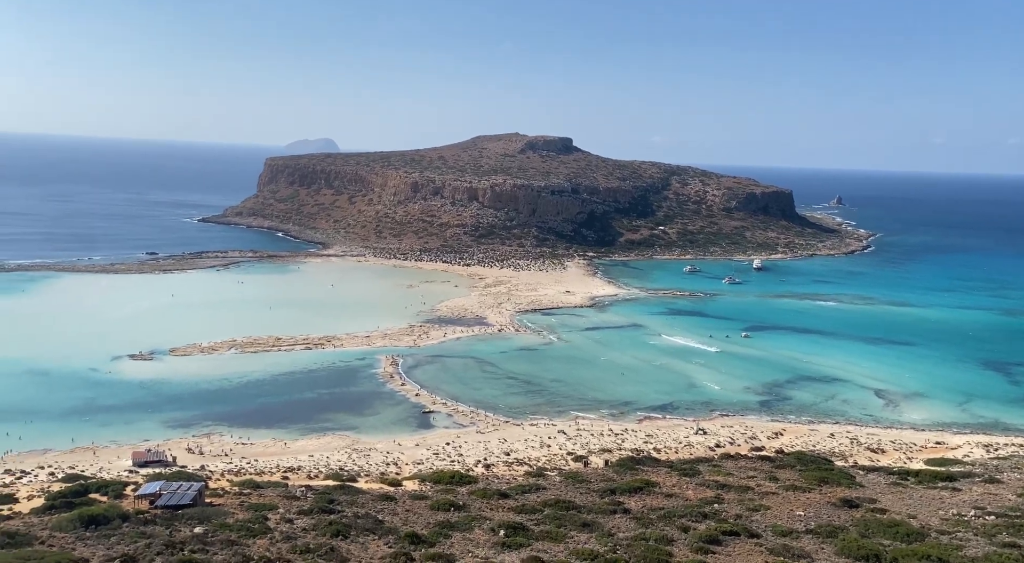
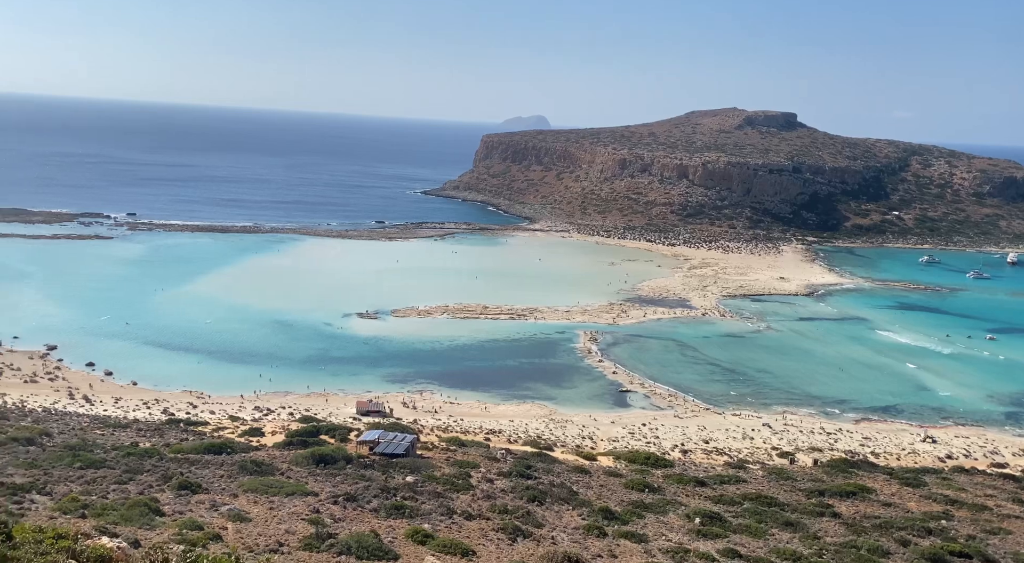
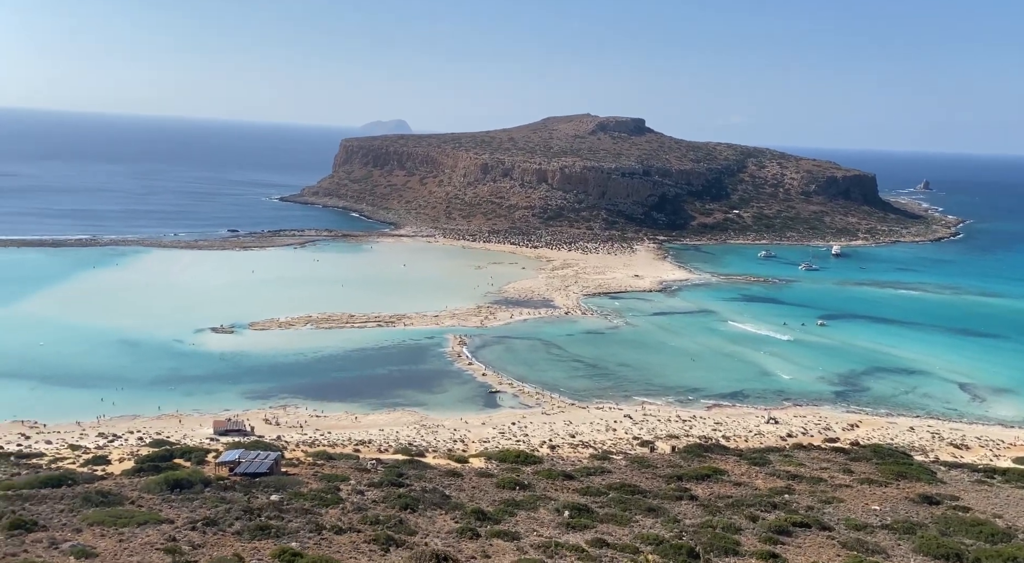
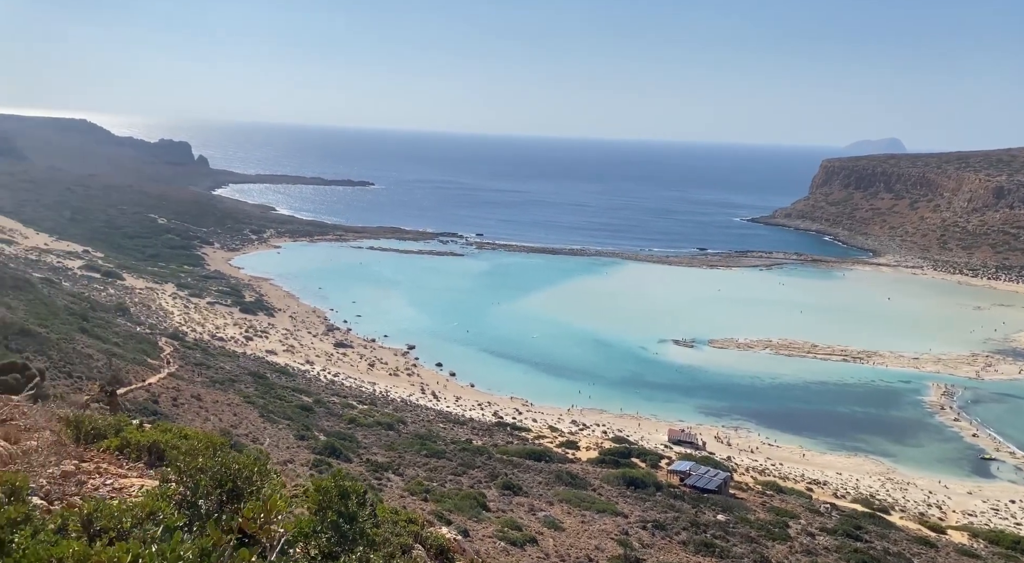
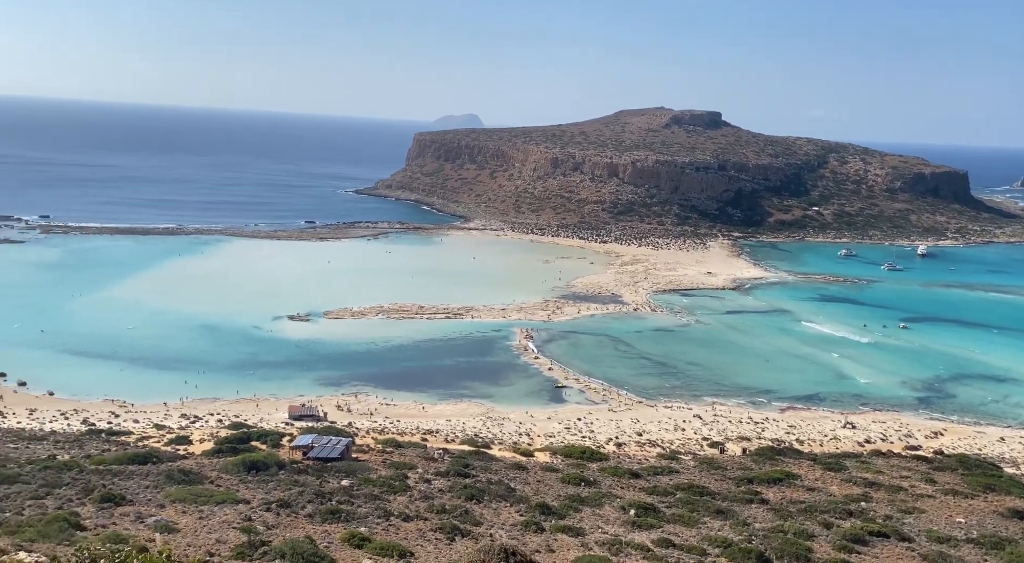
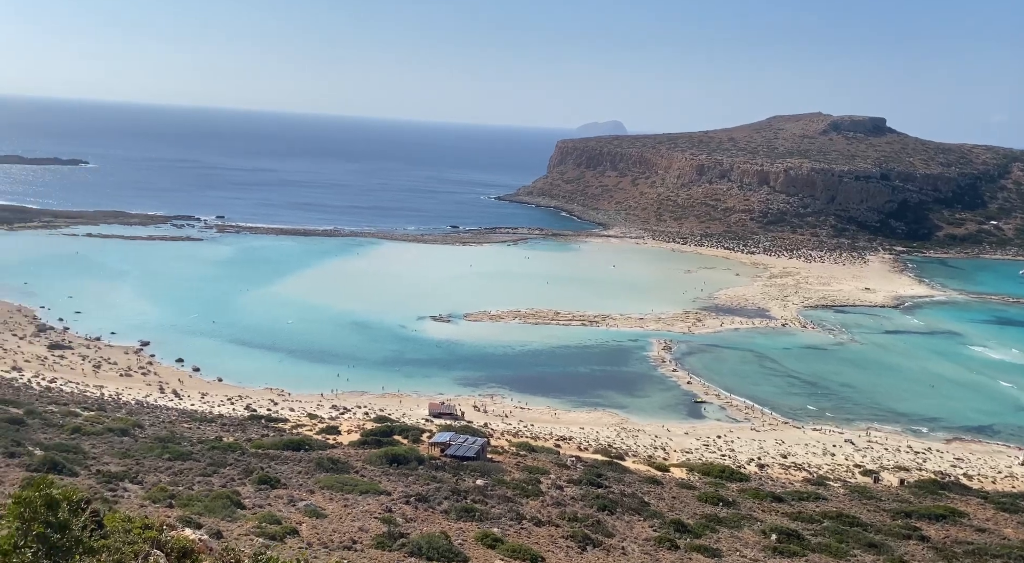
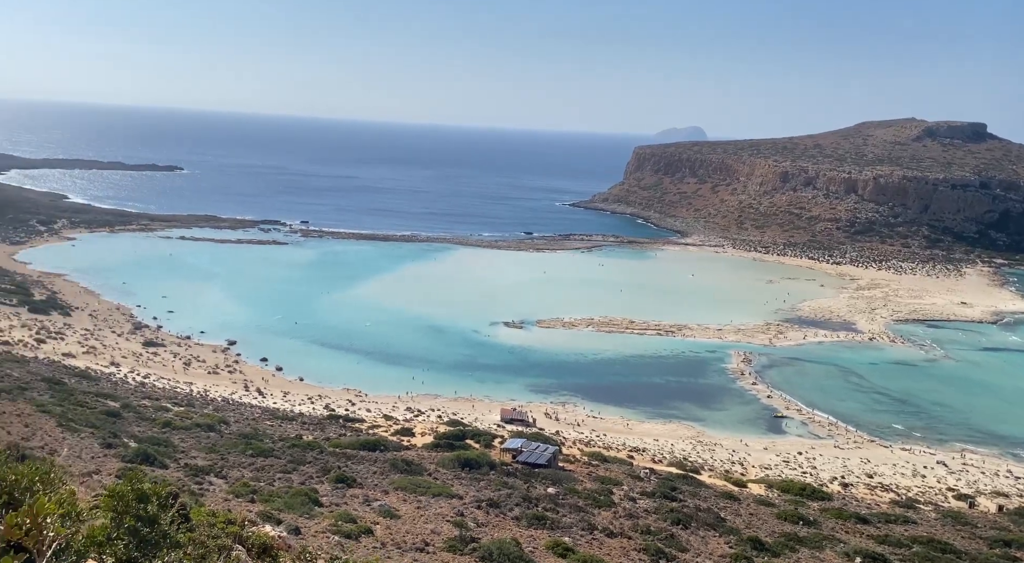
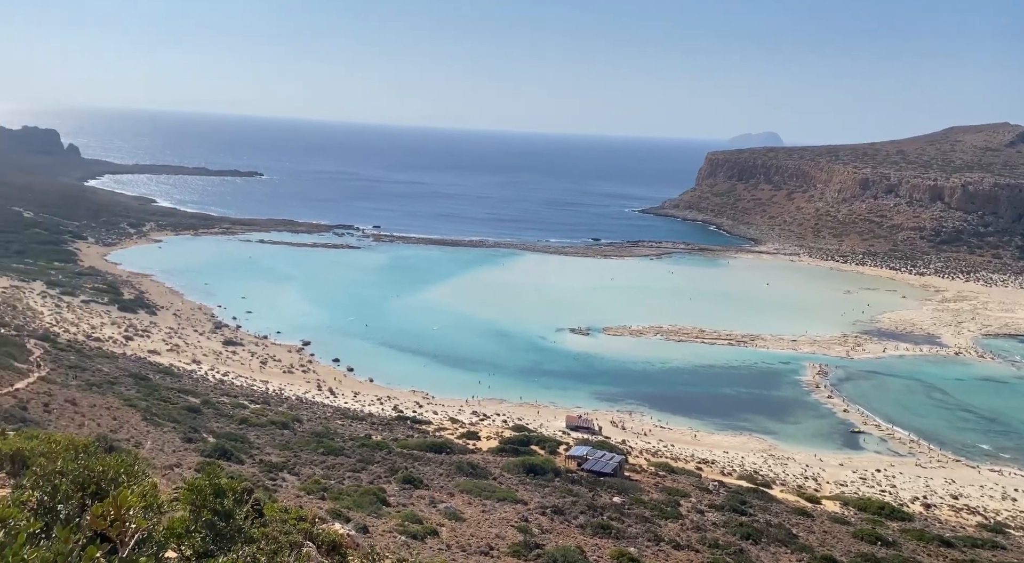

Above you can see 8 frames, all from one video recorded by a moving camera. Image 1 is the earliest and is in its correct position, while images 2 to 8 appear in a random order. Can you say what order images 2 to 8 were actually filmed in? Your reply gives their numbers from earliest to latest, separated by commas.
3, 5, 2, 6, 7, 8, 4
